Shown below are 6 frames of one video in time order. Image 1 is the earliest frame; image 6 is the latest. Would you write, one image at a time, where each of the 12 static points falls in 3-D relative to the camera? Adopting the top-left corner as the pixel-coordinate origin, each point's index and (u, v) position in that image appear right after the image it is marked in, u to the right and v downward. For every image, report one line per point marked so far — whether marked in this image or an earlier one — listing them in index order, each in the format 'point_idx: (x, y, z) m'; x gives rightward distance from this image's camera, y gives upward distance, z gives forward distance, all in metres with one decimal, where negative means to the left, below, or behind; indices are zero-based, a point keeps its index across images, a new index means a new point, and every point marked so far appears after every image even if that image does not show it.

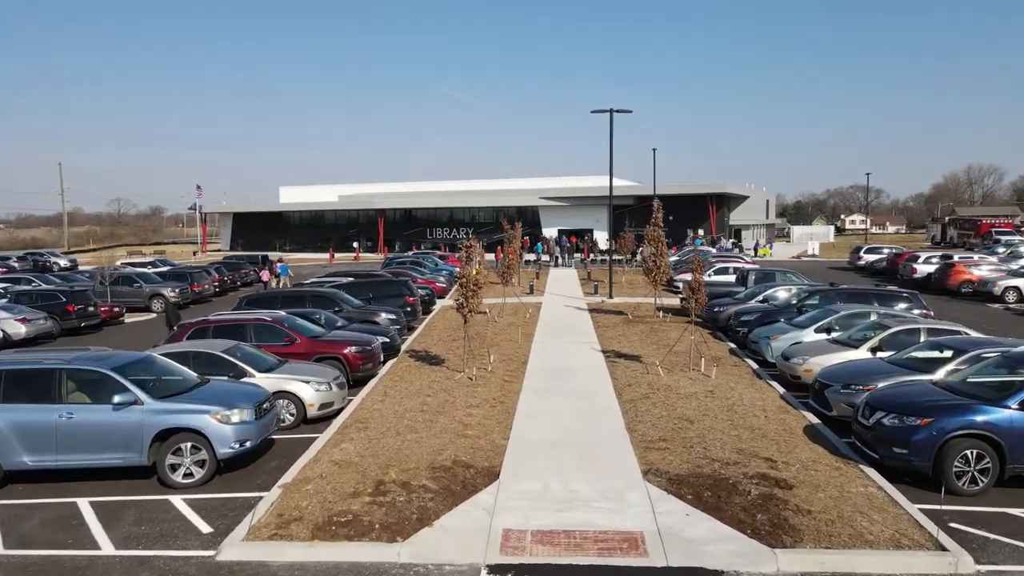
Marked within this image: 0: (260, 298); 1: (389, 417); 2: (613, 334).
0: (-6.3, -0.3, +18.3) m
1: (-1.9, -2.0, +11.0) m
2: (+2.6, -1.2, +18.7) m
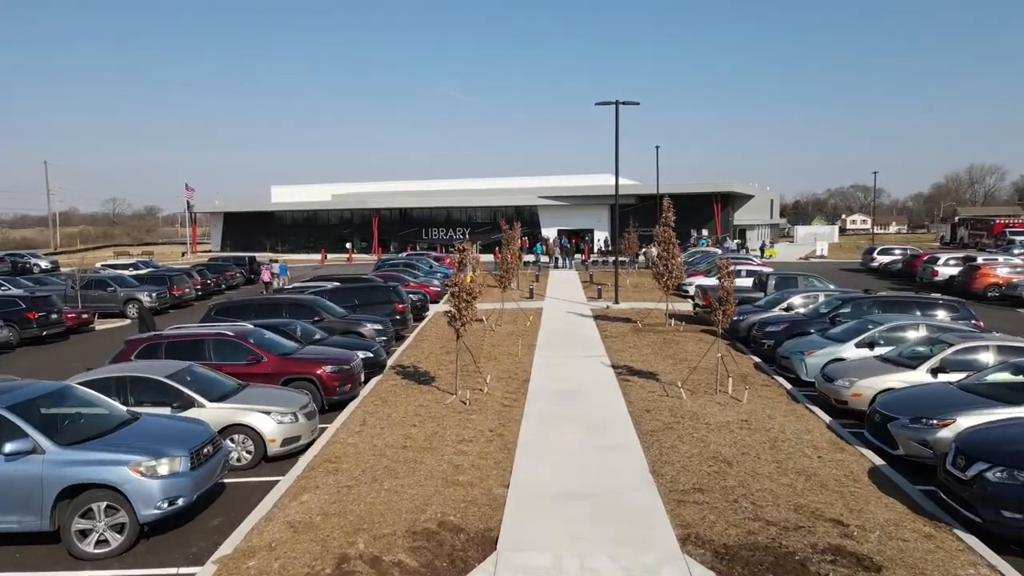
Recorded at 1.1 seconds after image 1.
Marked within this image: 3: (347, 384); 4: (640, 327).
0: (-6.3, -0.4, +16.4) m
1: (-1.9, -2.1, +9.2) m
2: (+2.6, -1.4, +16.9) m
3: (-2.7, -1.6, +11.9) m
4: (+3.5, -1.1, +19.6) m
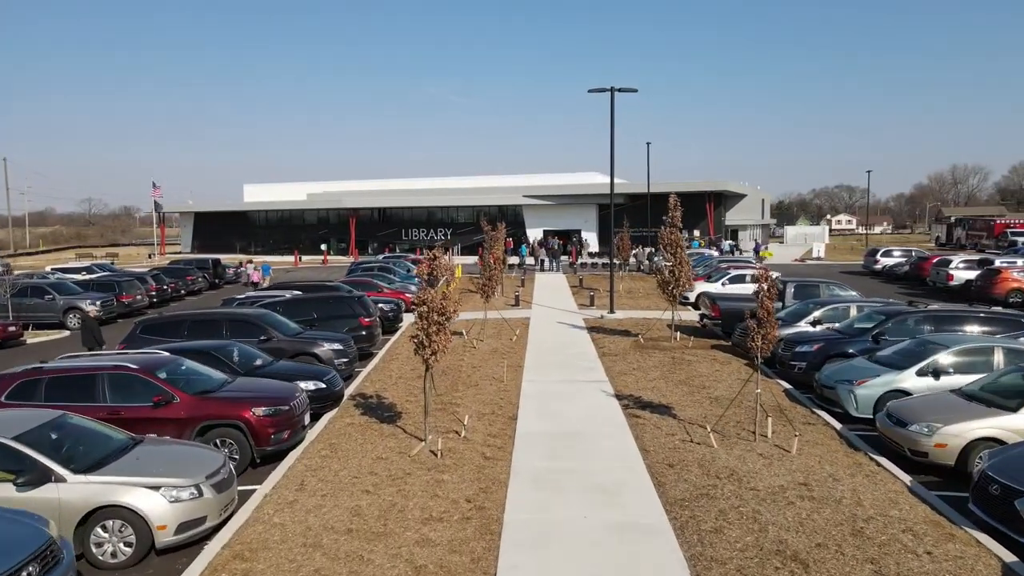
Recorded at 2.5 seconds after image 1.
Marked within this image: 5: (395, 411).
0: (-6.7, -0.7, +13.8) m
1: (-2.0, -2.4, +6.6) m
2: (+2.2, -1.6, +14.4) m
3: (-2.9, -1.8, +9.3) m
4: (+3.1, -1.3, +17.2) m
5: (-1.9, -2.0, +11.5) m
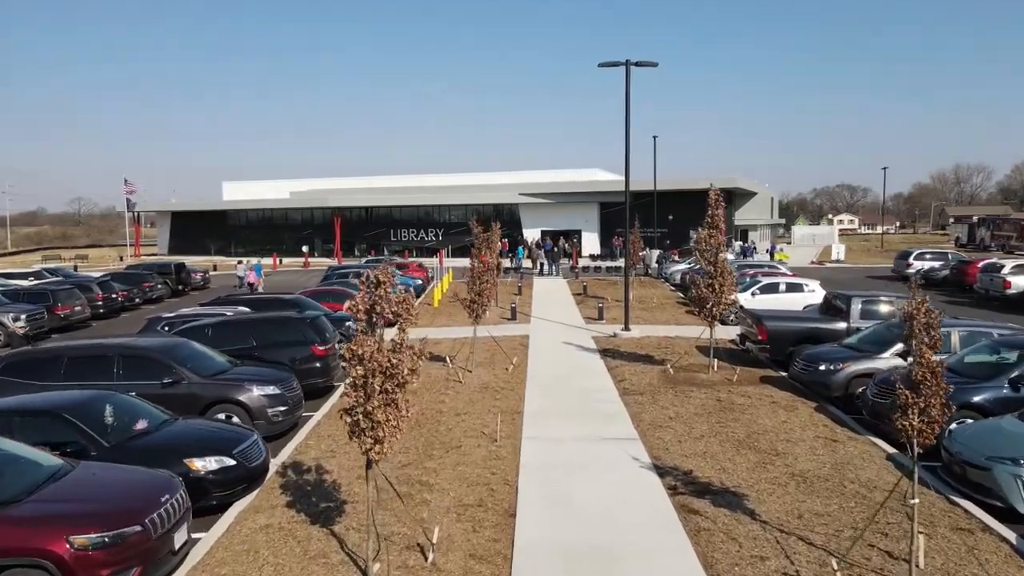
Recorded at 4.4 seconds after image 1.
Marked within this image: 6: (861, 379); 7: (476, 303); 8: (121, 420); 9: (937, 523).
0: (-6.7, -1.0, +10.1) m
1: (-2.0, -2.7, +2.9) m
2: (+2.2, -1.9, +10.8) m
3: (-3.0, -2.2, +5.7) m
4: (+3.0, -1.7, +13.6) m
5: (-1.9, -2.3, +7.8) m
6: (+5.6, -1.5, +11.5) m
7: (-0.8, -0.3, +16.2) m
8: (-4.5, -1.5, +8.2) m
9: (+4.1, -2.2, +6.9) m
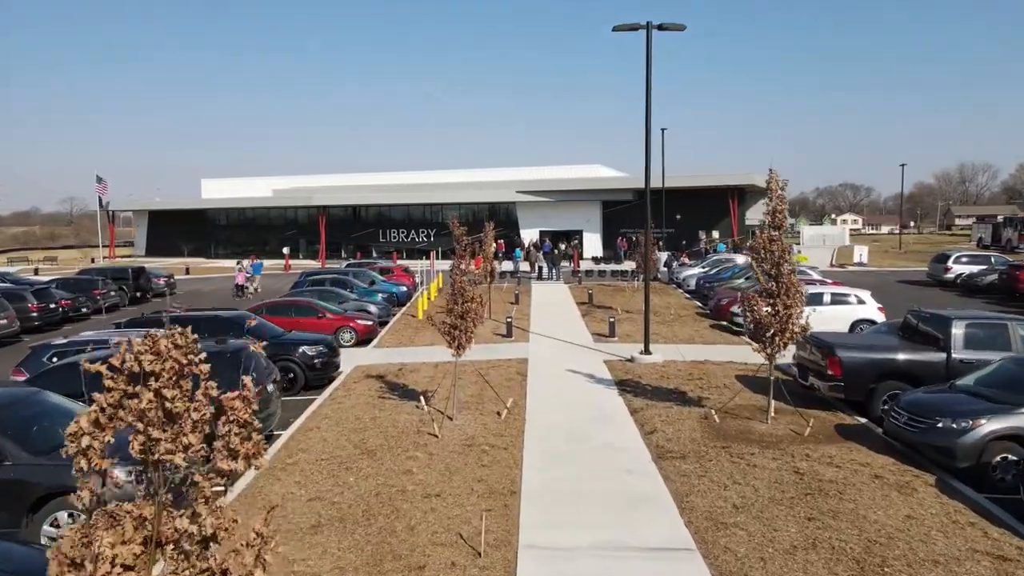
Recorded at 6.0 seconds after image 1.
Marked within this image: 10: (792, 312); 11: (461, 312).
0: (-6.8, -1.3, +6.6) m
1: (-2.1, -3.0, -0.5) m
2: (+2.1, -2.2, +7.4) m
3: (-3.0, -2.5, +2.2) m
4: (+2.9, -2.0, +10.1) m
5: (-2.0, -2.6, +4.4) m
6: (+5.5, -1.8, +8.1) m
7: (-0.9, -0.6, +12.8) m
8: (-4.5, -1.8, +4.7) m
9: (+4.0, -2.5, +3.5) m
10: (+3.9, -0.2, +10.3) m
11: (-0.9, -0.3, +12.8) m
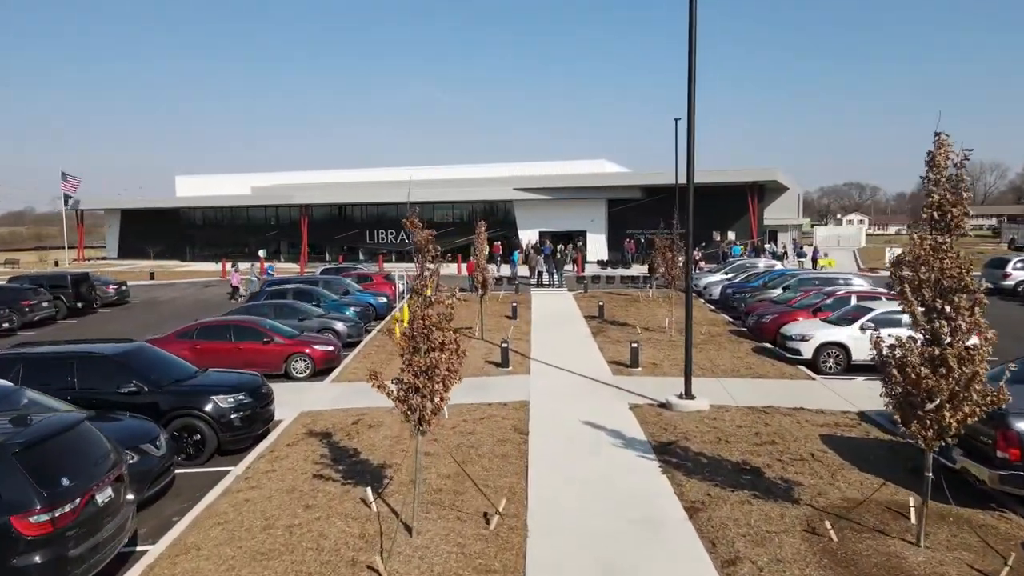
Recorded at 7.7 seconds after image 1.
0: (-6.8, -1.7, +2.7) m
1: (-2.1, -3.3, -4.4) m
2: (+2.1, -2.6, +3.4) m
3: (-3.1, -2.8, -1.7) m
4: (+2.9, -2.3, +6.2) m
5: (-2.0, -2.9, +0.5) m
6: (+5.5, -2.1, +4.2) m
7: (-0.9, -0.9, +8.8) m
8: (-4.6, -2.1, +0.8) m
9: (+4.0, -2.9, -0.4) m
10: (+3.9, -0.5, +6.3) m
11: (-0.9, -0.6, +8.8) m
